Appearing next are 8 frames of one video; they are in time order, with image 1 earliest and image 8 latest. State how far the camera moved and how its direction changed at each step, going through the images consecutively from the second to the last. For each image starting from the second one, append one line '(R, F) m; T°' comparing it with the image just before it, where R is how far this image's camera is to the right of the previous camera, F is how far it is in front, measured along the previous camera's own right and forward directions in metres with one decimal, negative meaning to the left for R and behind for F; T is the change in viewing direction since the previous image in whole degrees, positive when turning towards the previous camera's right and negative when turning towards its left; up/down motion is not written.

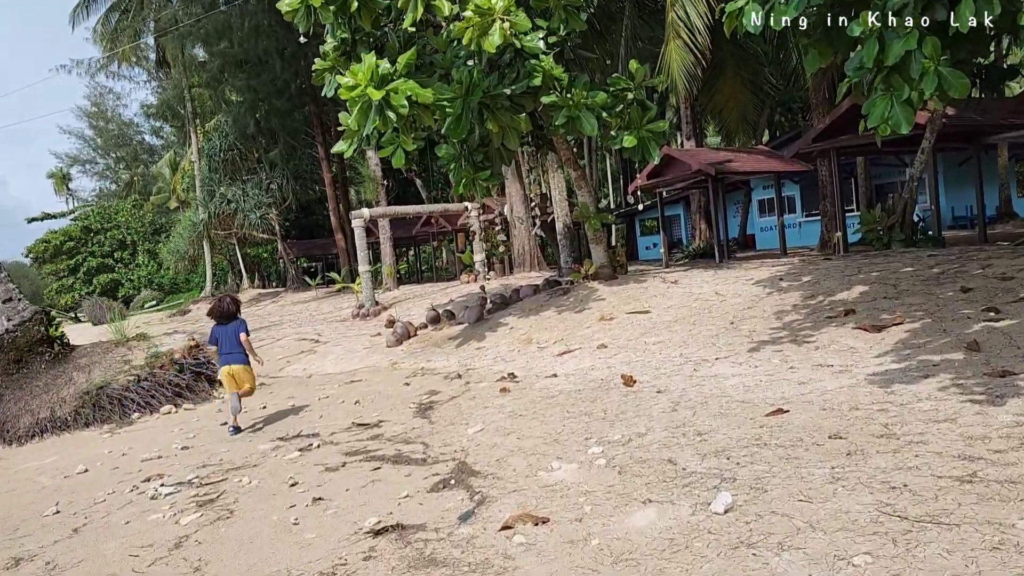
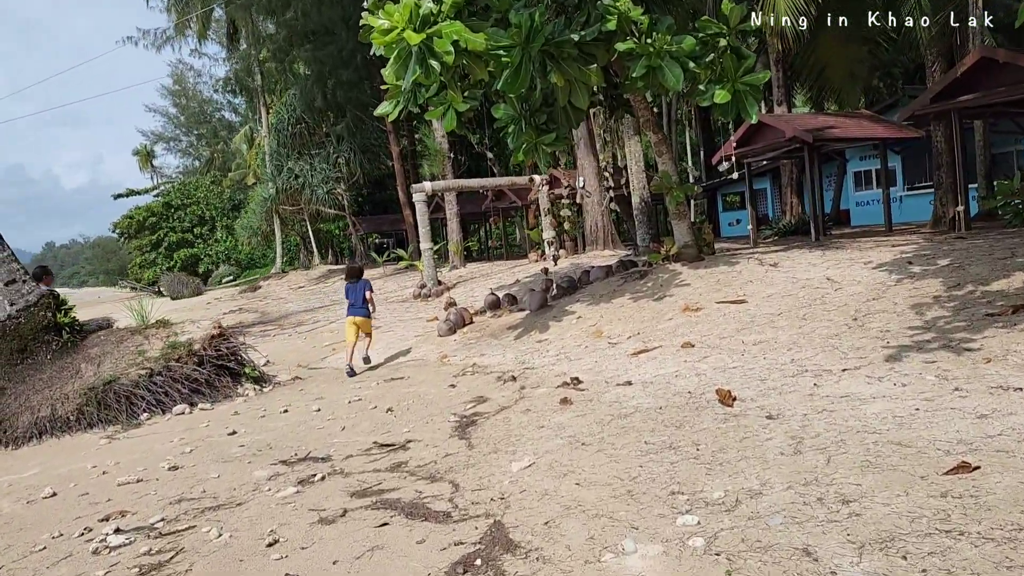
(+0.1, +1.3) m; -5°
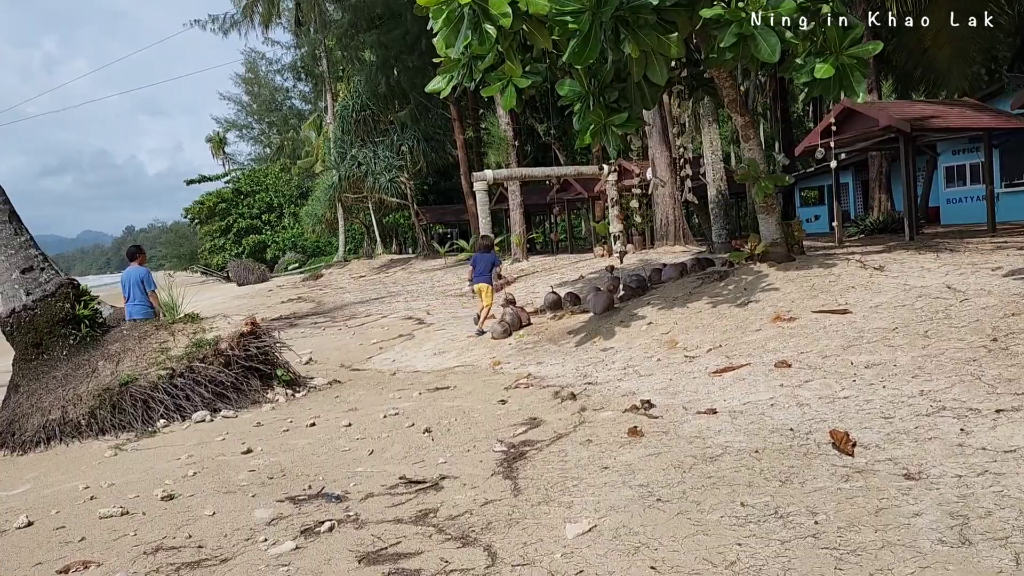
(0.0, +0.9) m; -4°
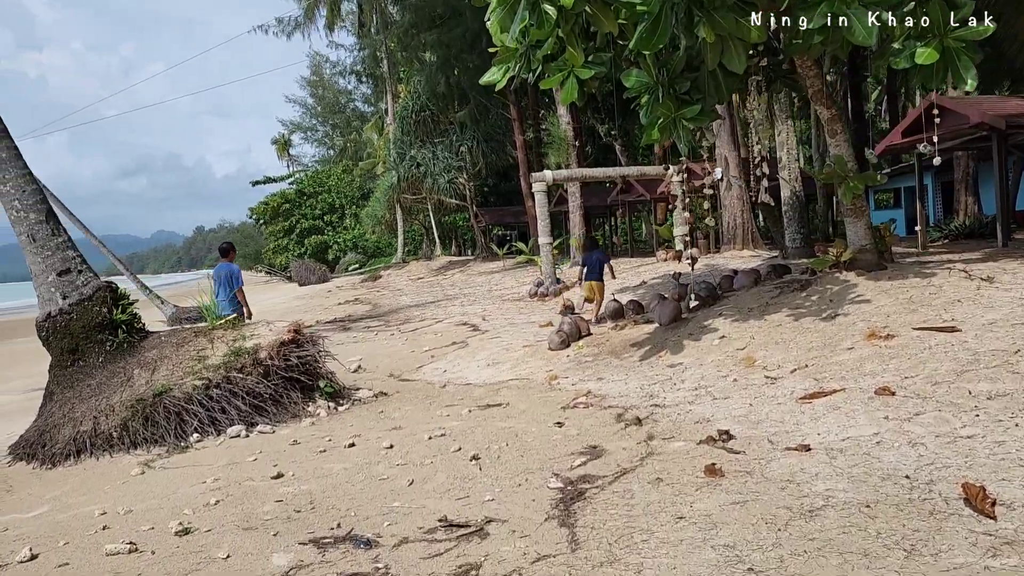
(0.0, +0.6) m; -4°
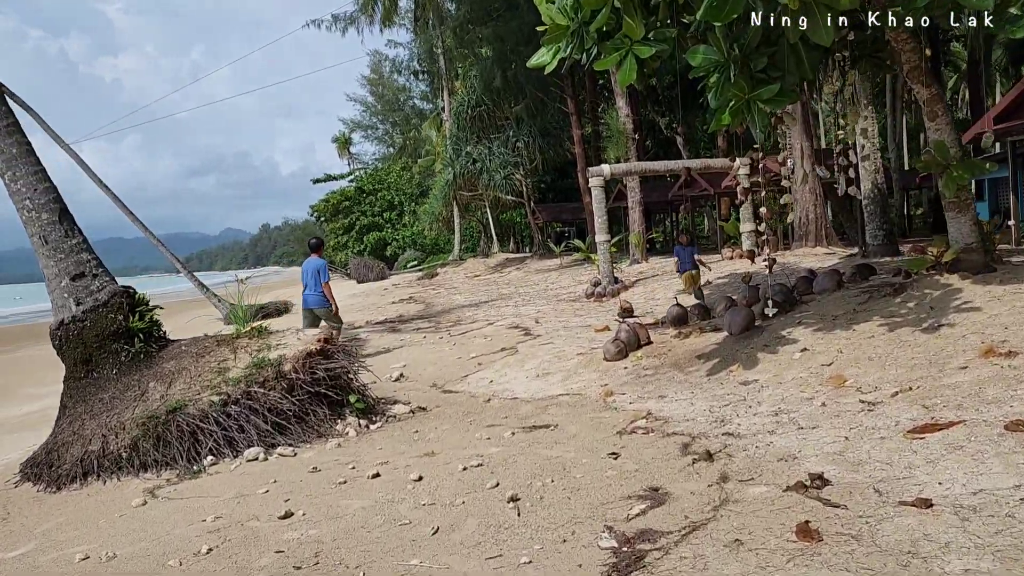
(+0.1, +0.7) m; -4°
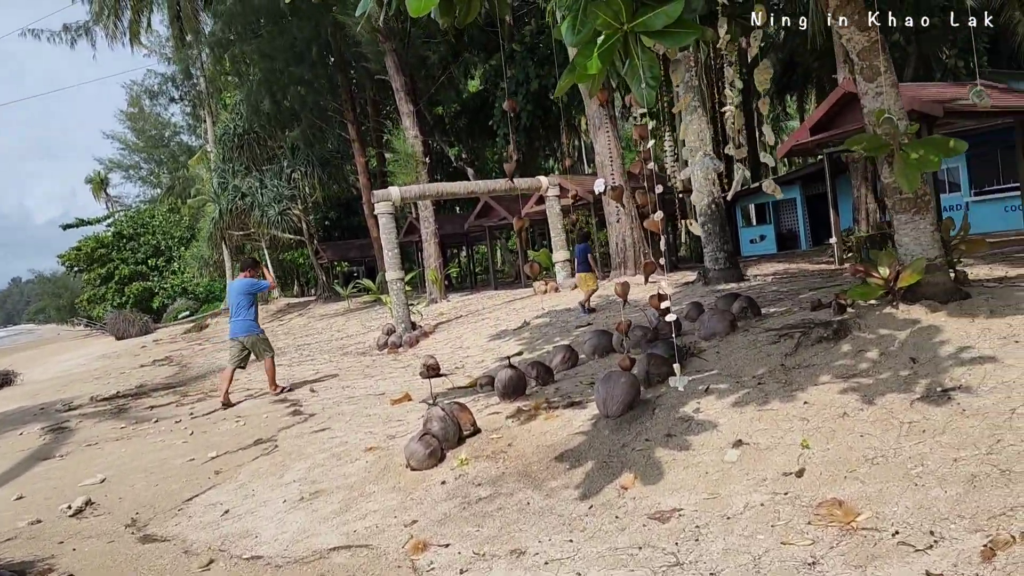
(+0.3, +2.6) m; +14°
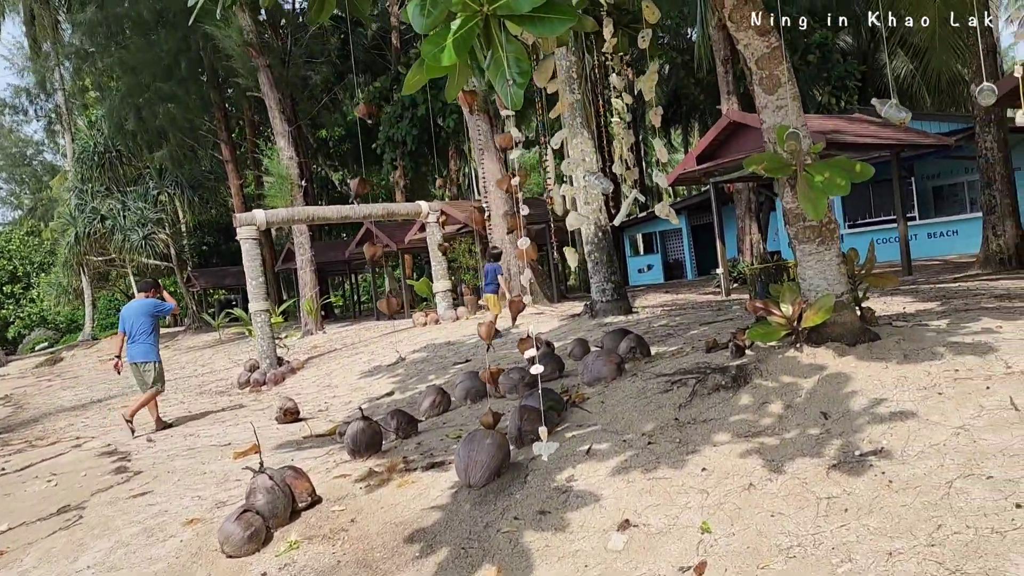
(+0.2, +0.7) m; +7°
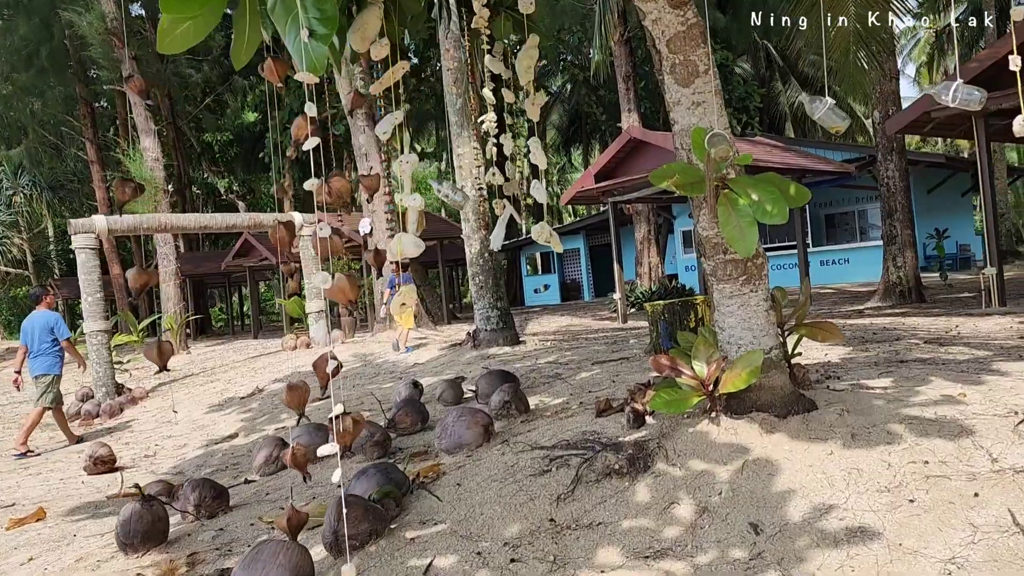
(+0.3, +1.0) m; +7°
